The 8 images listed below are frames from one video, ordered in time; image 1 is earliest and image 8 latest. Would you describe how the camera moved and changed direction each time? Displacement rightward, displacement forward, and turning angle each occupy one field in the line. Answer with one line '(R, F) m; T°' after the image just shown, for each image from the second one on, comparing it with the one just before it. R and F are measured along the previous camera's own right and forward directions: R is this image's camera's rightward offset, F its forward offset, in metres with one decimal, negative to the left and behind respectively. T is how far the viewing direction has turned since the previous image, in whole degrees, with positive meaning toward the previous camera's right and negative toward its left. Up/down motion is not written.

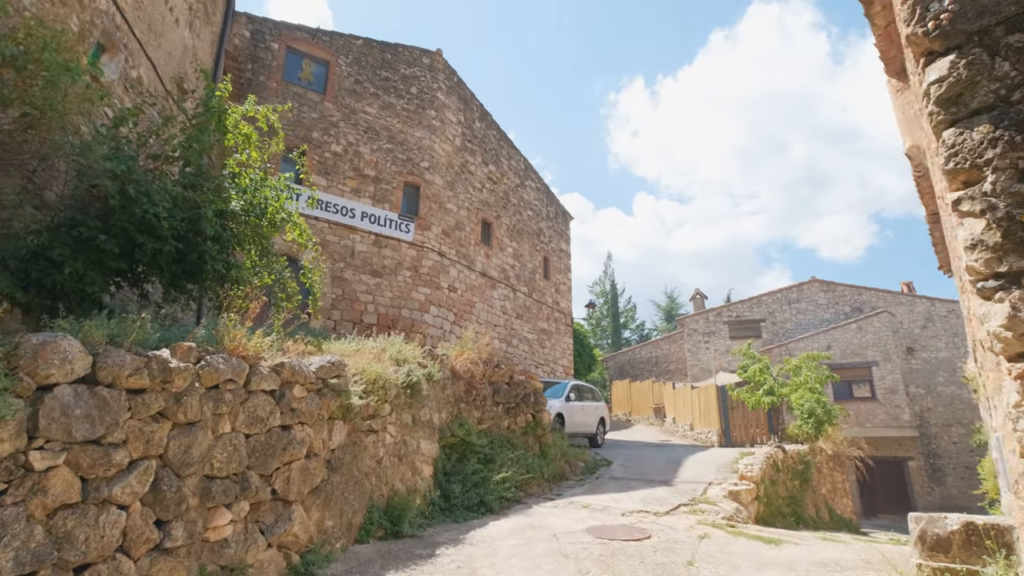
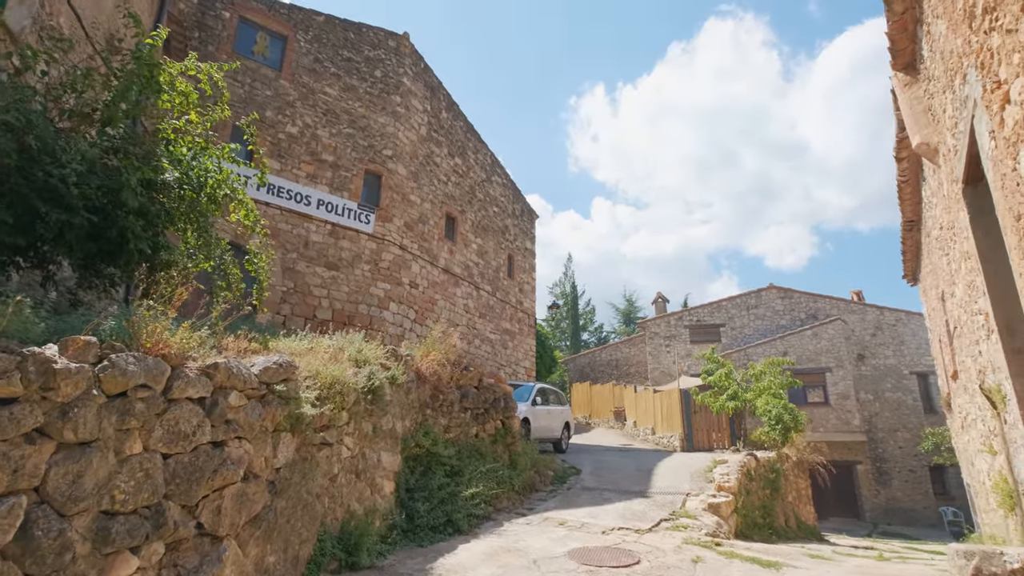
(-0.2, +0.6) m; +5°
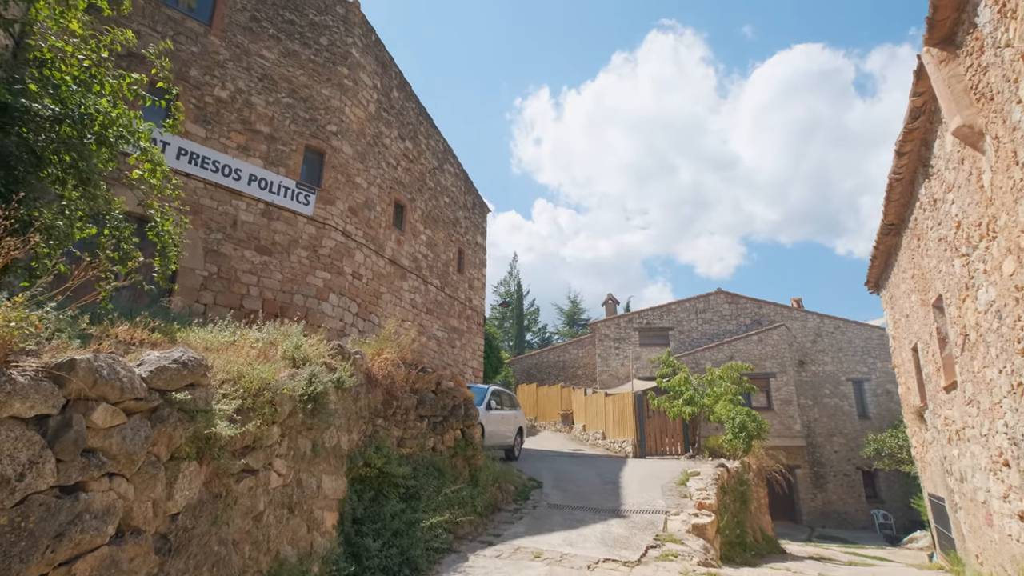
(-0.3, +1.0) m; +6°
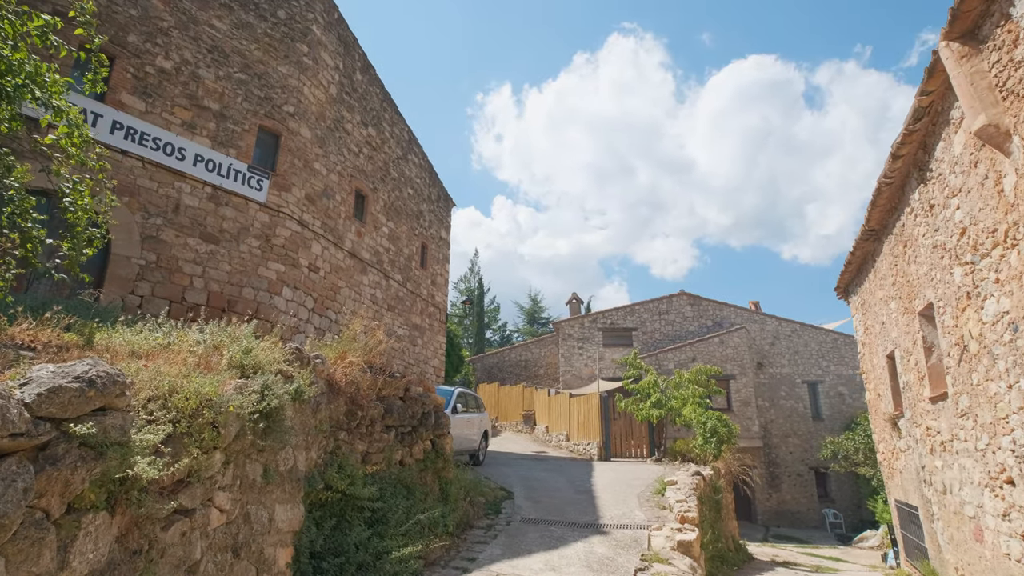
(-0.2, +0.5) m; +5°
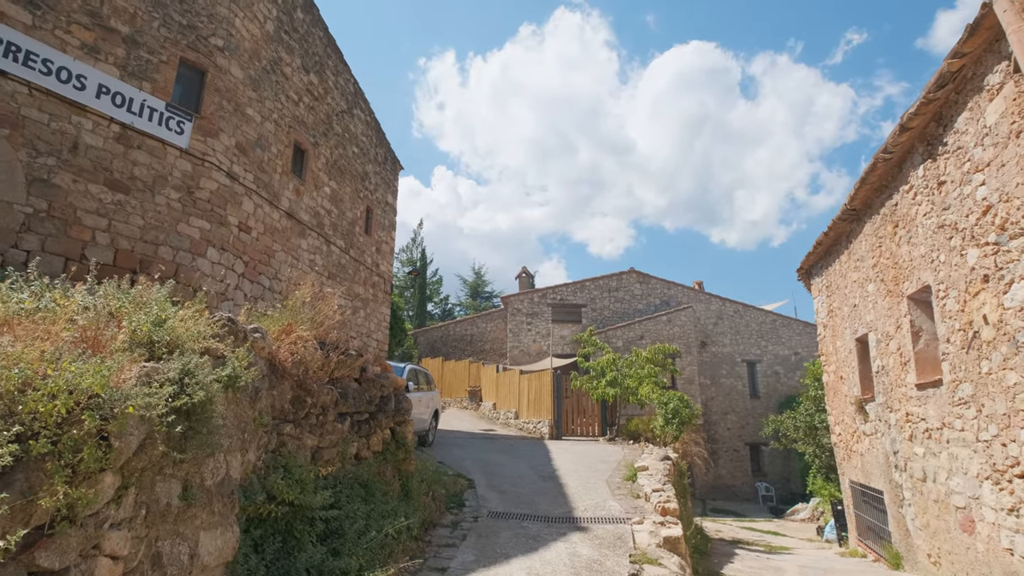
(-0.4, +0.8) m; +7°
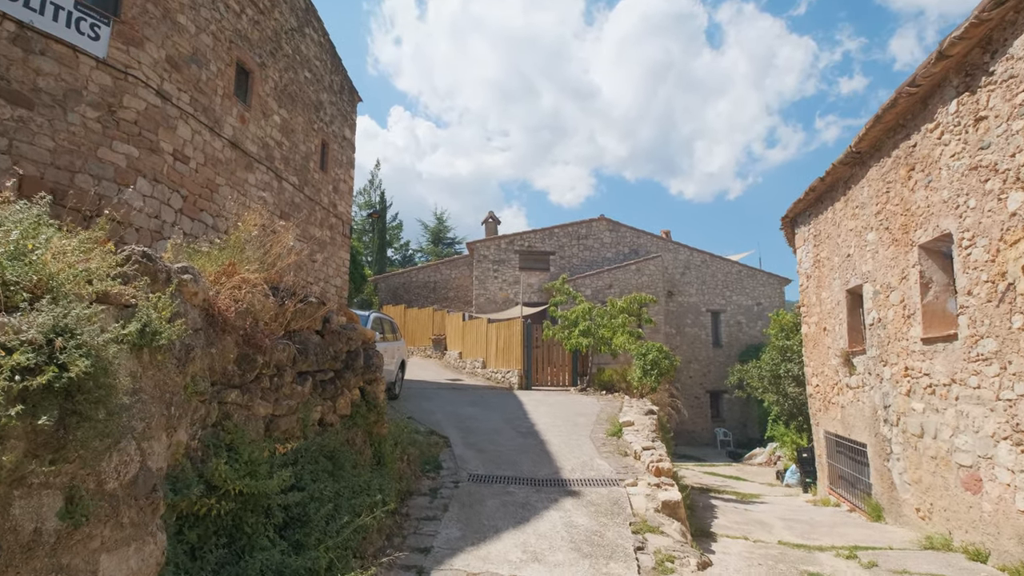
(-0.3, +0.7) m; +4°
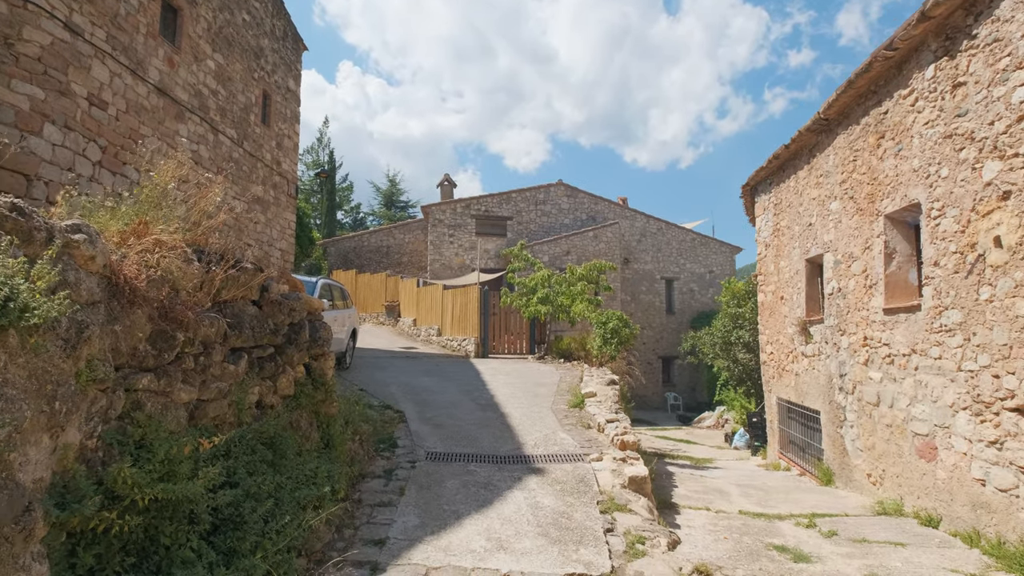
(-0.1, +0.4) m; +5°
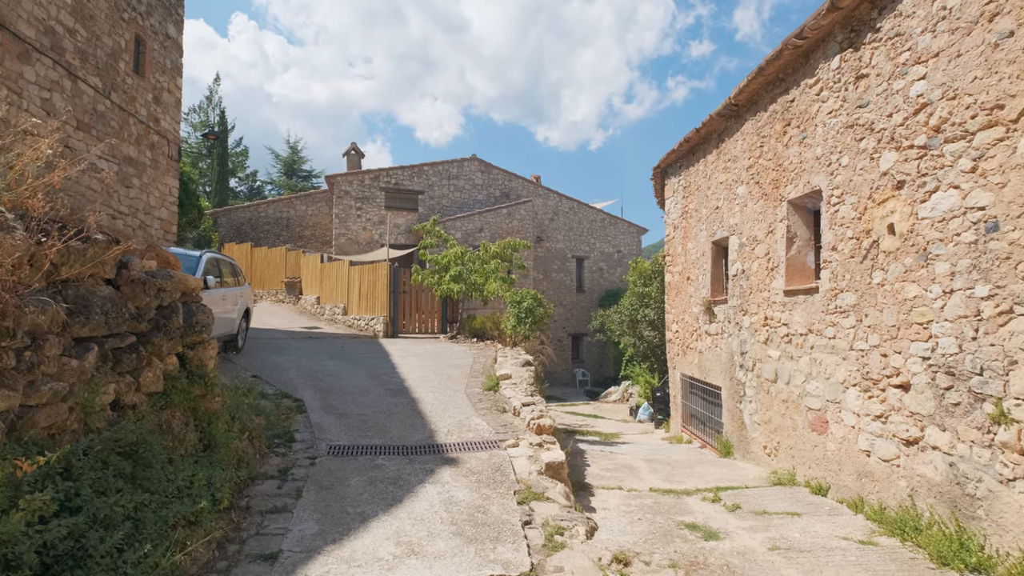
(0.0, +0.3) m; +9°
